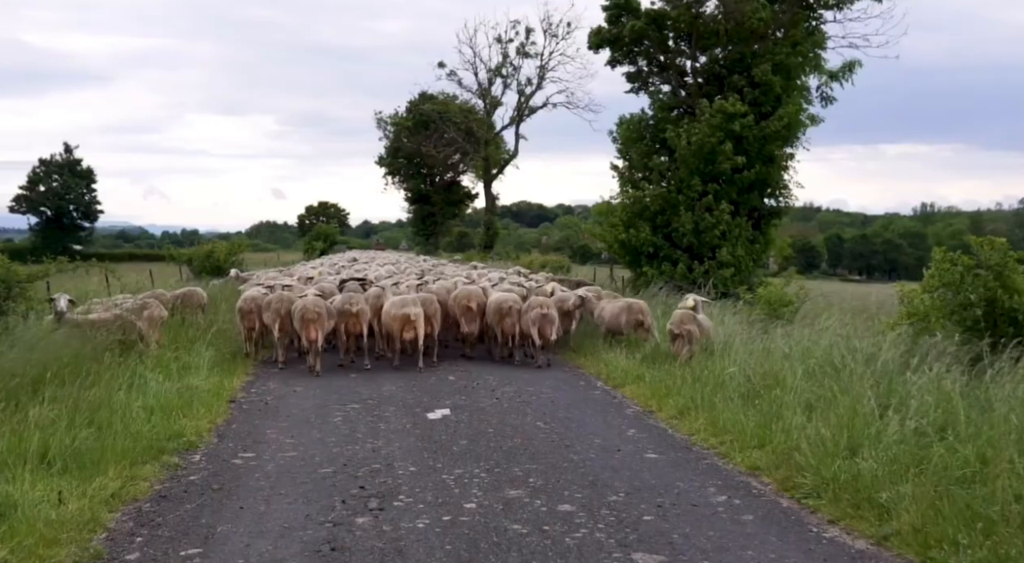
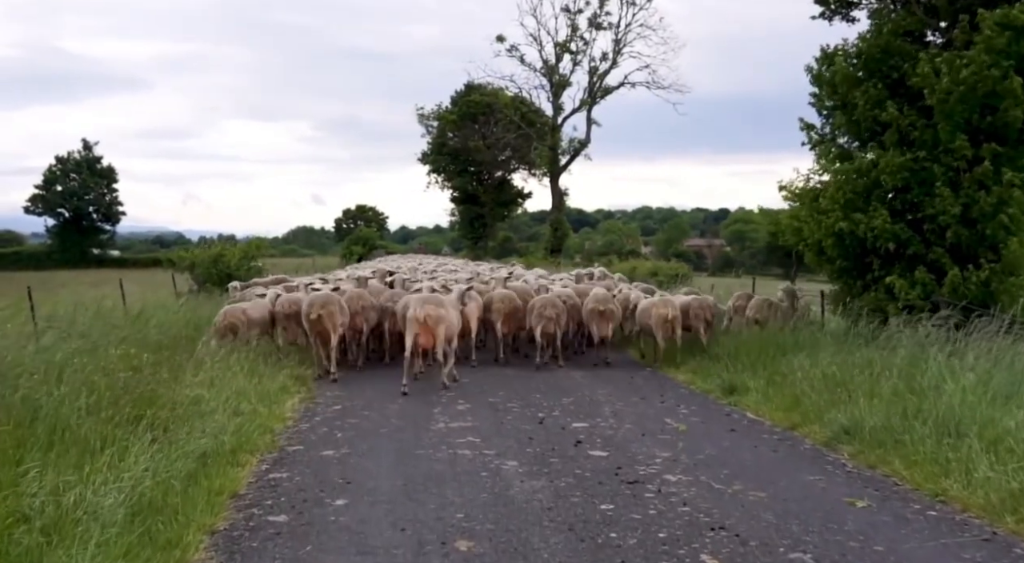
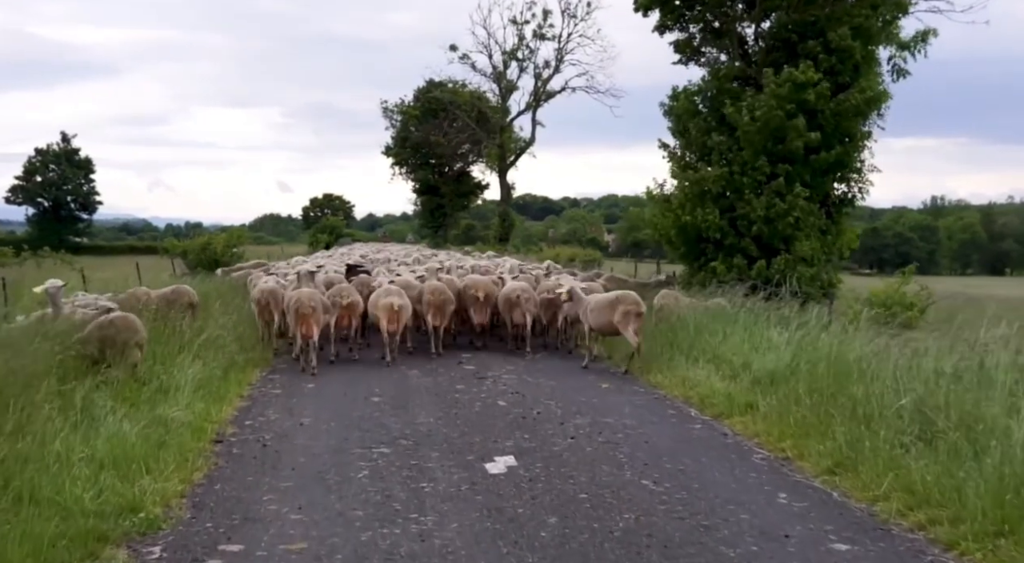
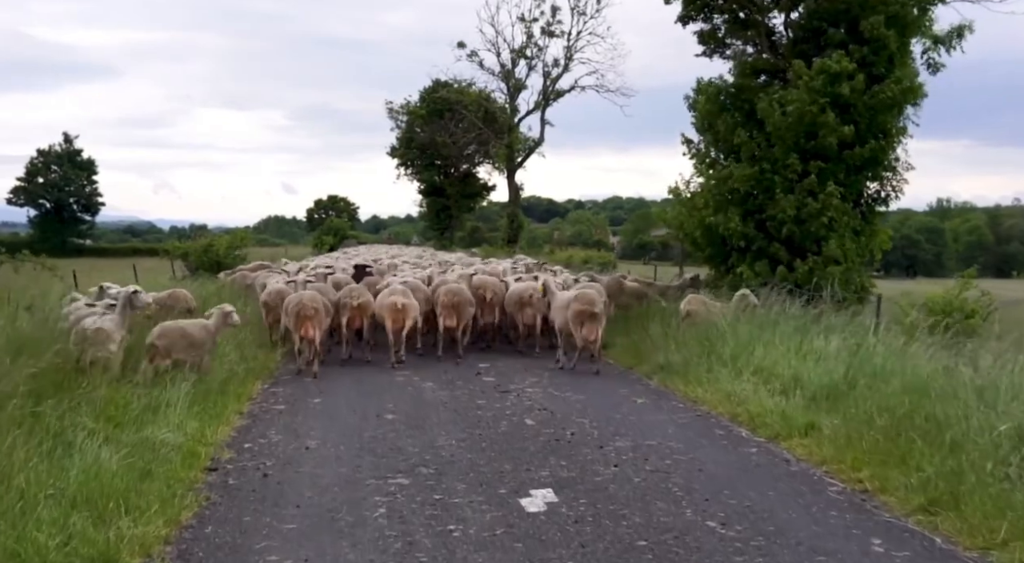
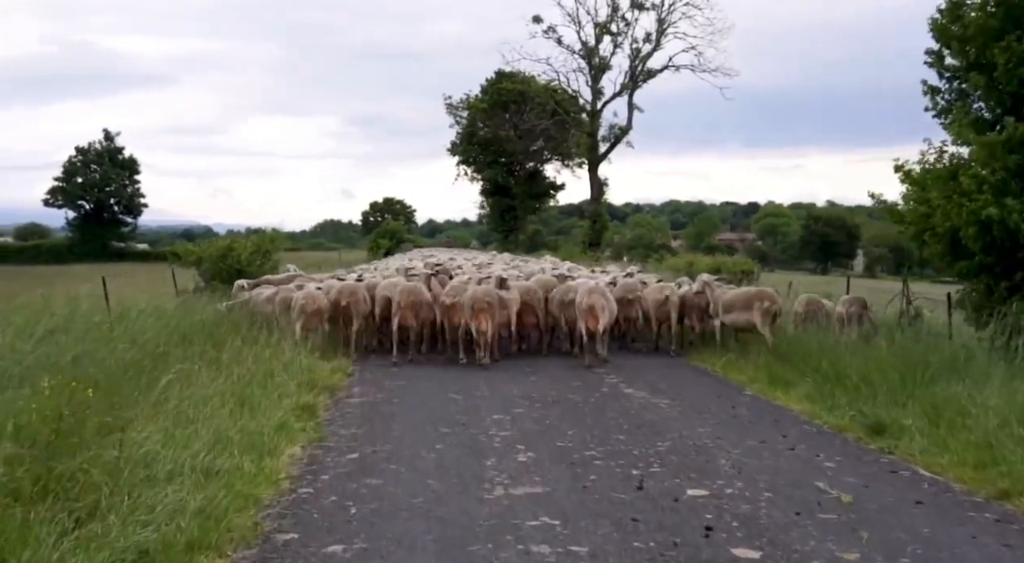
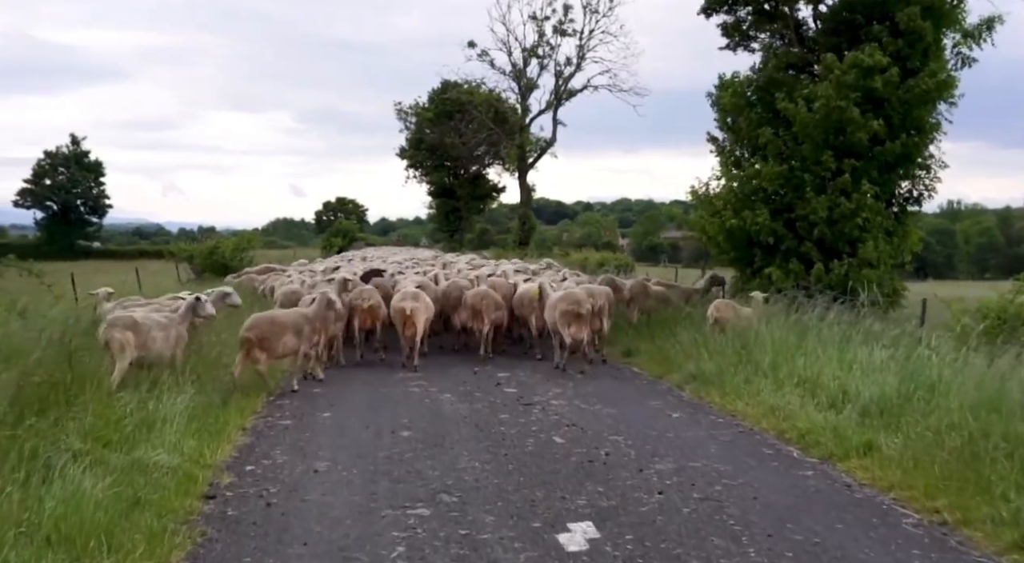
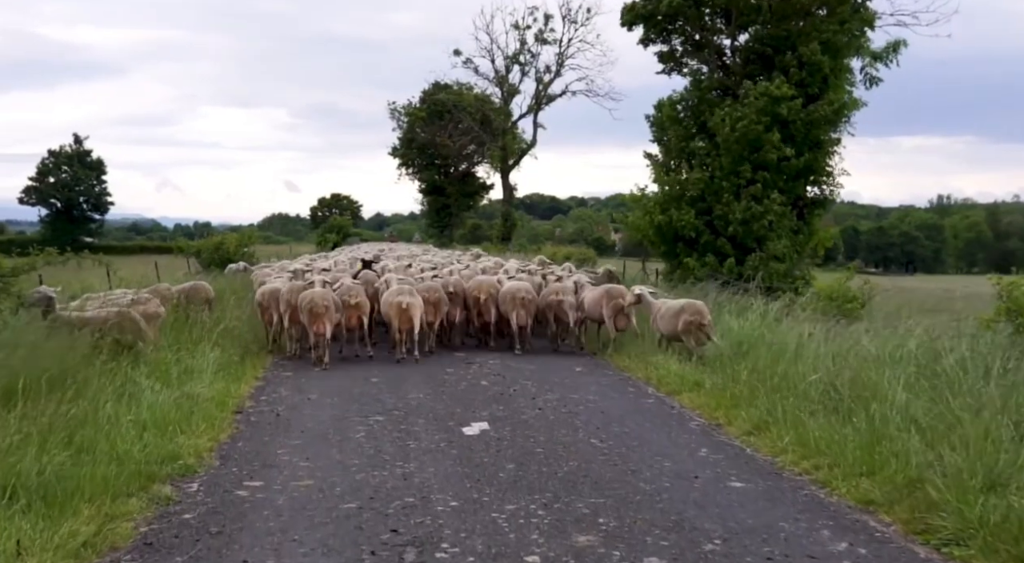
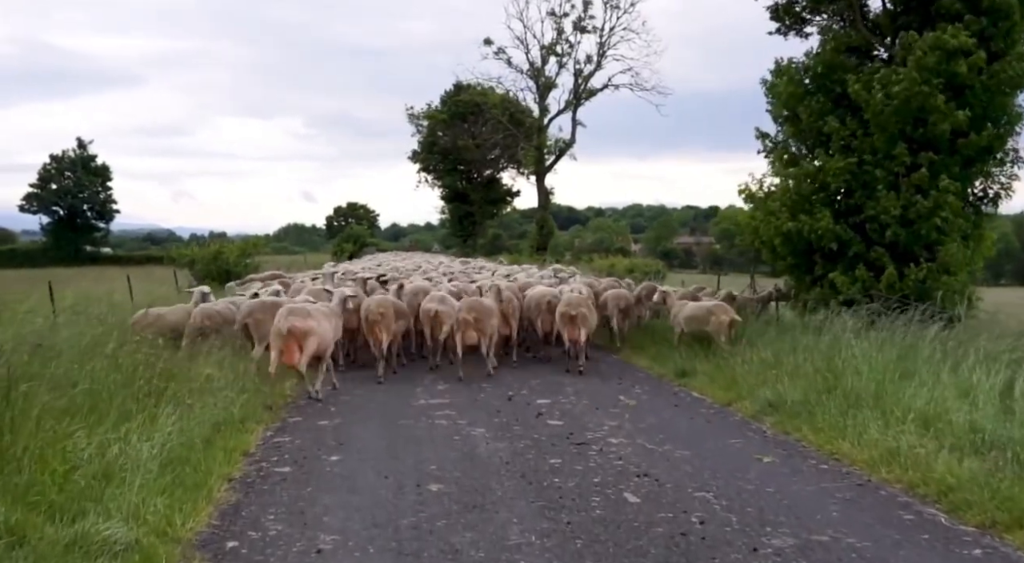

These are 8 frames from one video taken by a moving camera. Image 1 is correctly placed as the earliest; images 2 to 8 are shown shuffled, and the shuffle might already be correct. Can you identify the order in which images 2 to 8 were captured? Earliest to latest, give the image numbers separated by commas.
7, 3, 4, 6, 8, 2, 5
